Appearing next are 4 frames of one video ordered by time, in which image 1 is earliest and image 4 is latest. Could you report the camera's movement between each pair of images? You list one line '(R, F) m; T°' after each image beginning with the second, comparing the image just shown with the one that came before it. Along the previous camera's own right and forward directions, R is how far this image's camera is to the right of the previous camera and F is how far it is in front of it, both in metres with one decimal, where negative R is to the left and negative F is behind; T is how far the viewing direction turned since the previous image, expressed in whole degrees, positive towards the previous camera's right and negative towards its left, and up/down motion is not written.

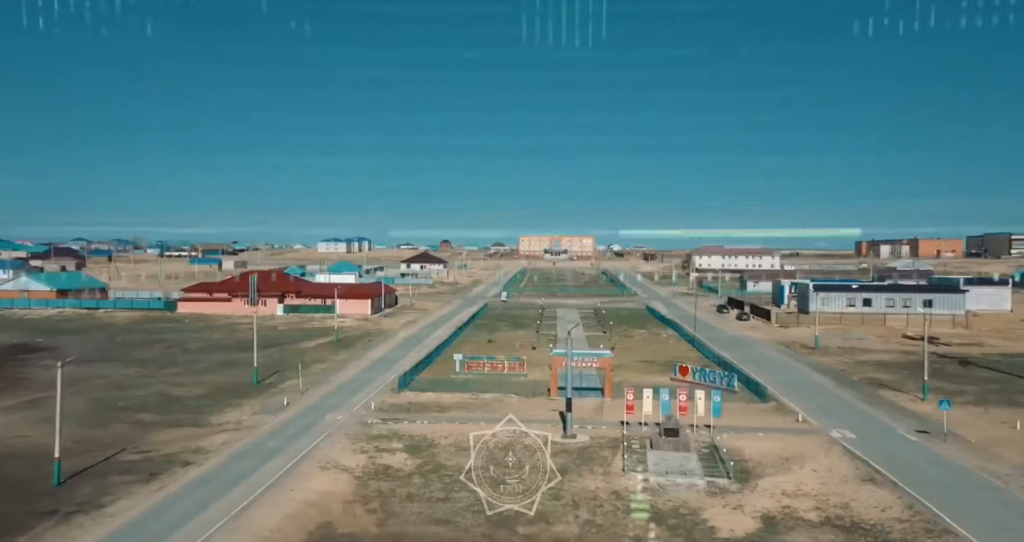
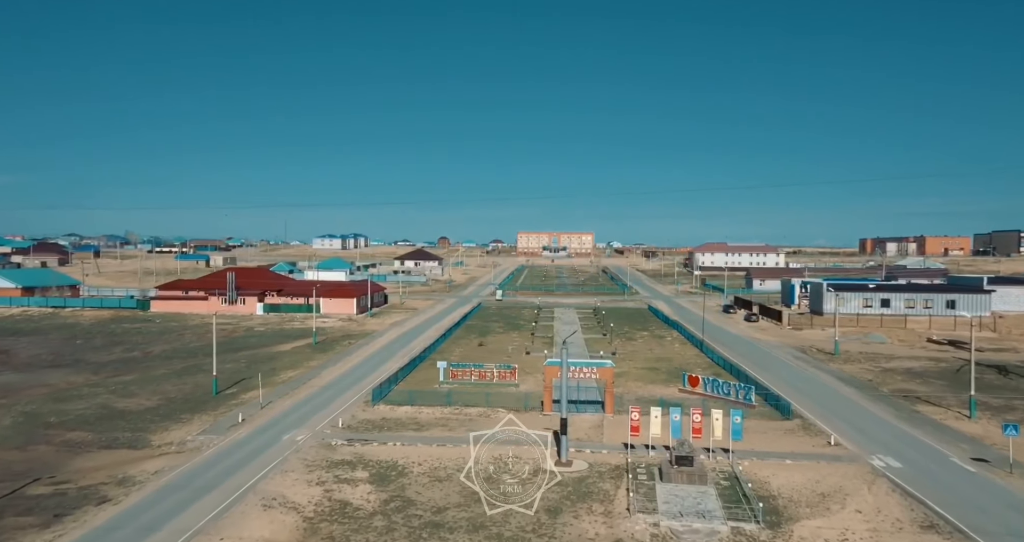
(+0.4, +3.1) m; 0°
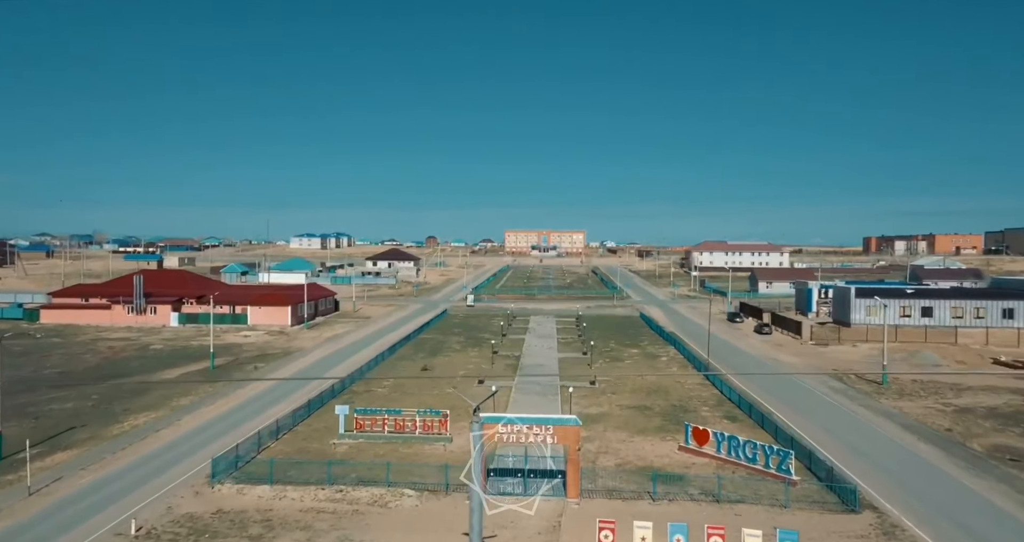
(+2.0, +8.1) m; 0°
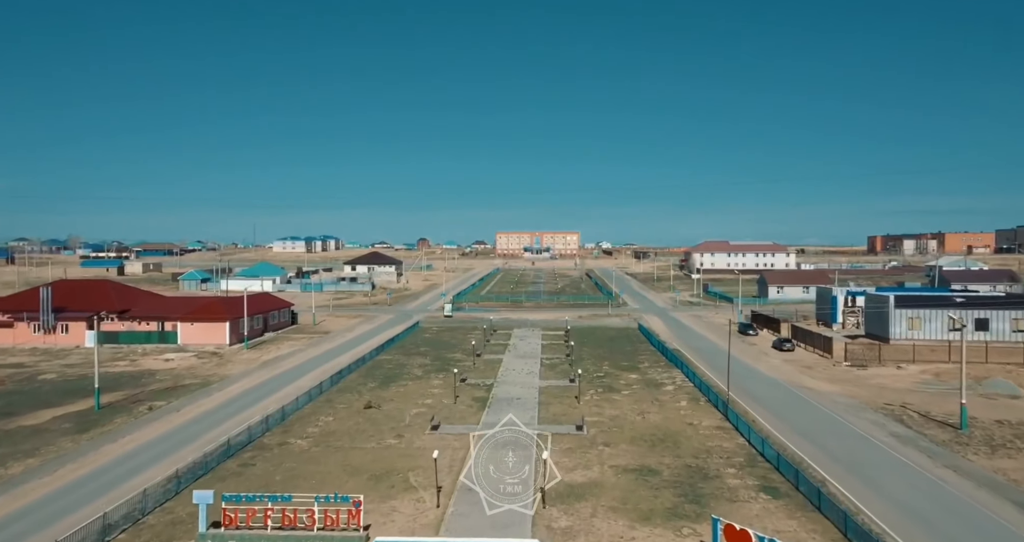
(+1.1, +6.2) m; 0°
